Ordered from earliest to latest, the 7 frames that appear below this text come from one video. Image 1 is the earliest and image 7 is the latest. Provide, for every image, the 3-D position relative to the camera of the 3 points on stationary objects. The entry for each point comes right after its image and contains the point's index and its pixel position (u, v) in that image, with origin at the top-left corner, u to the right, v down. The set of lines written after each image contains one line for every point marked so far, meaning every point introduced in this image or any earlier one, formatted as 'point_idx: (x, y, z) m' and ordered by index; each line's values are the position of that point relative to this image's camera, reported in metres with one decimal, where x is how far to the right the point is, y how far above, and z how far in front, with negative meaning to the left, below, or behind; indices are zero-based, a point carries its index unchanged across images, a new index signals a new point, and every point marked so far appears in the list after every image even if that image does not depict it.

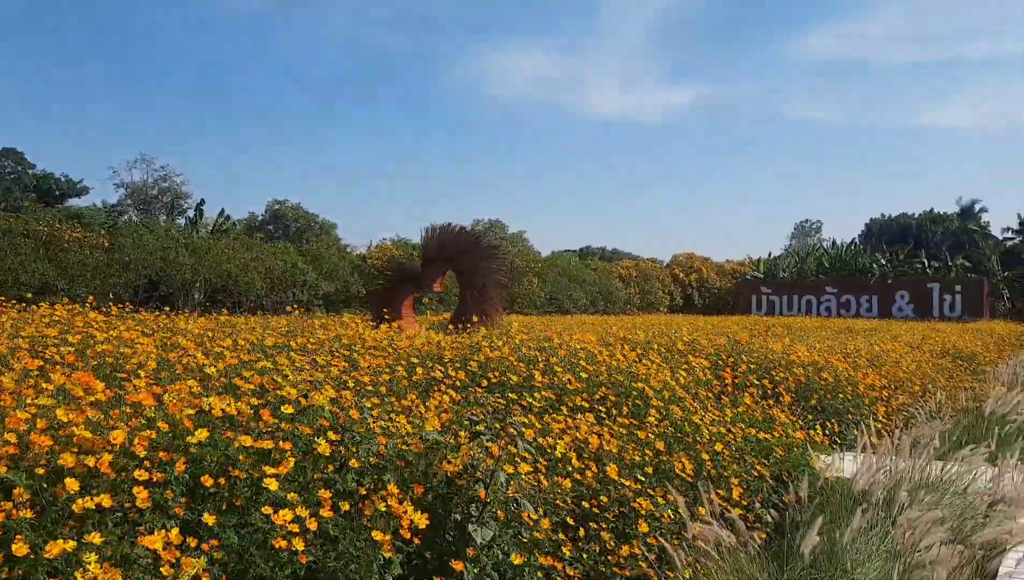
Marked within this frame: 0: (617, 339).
0: (+0.9, -0.4, +7.3) m
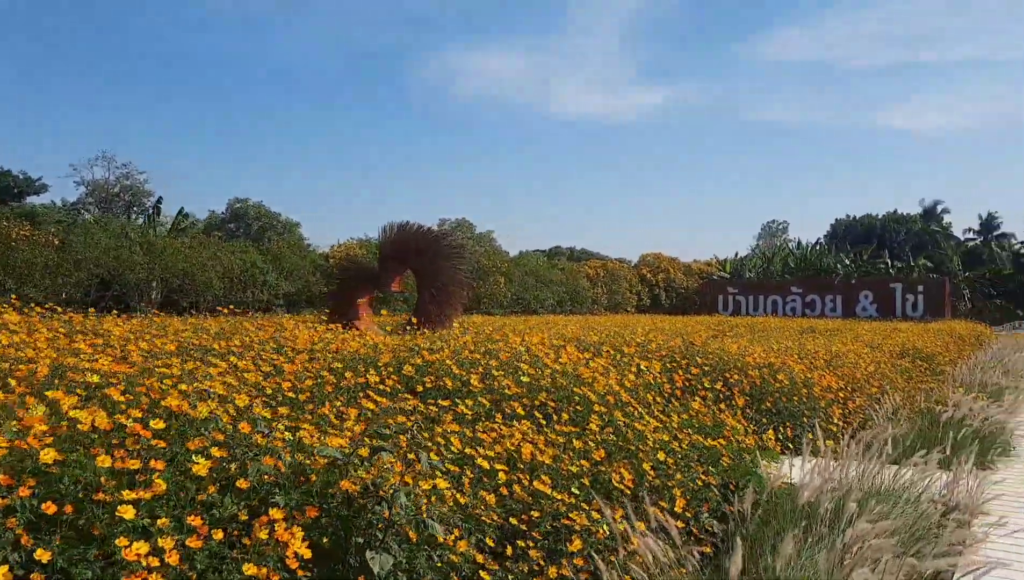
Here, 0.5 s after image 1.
0: (+0.5, -0.4, +7.1) m
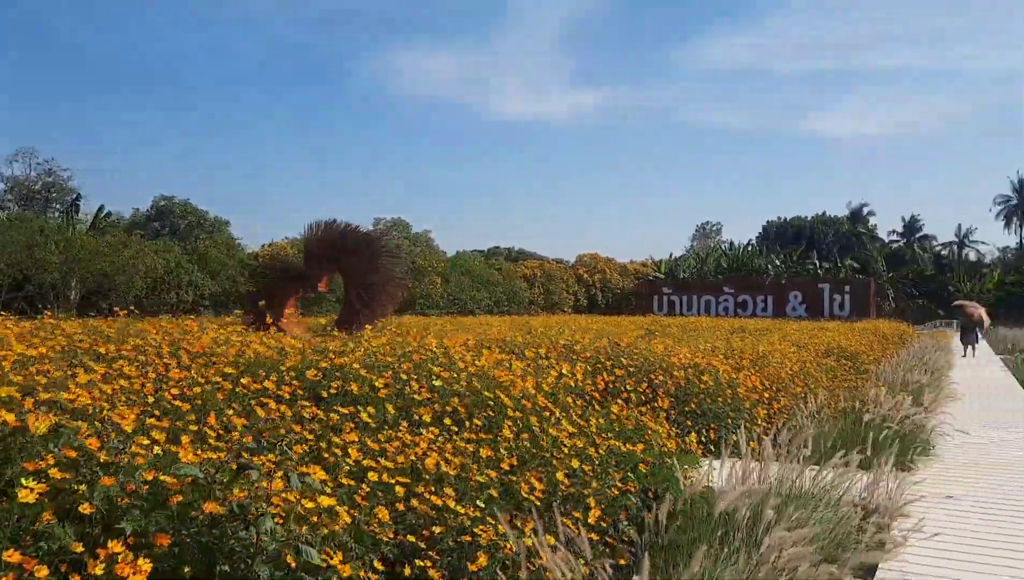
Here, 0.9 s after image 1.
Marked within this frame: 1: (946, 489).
0: (-0.1, -0.4, +6.9) m
1: (+2.4, -1.1, +4.8) m
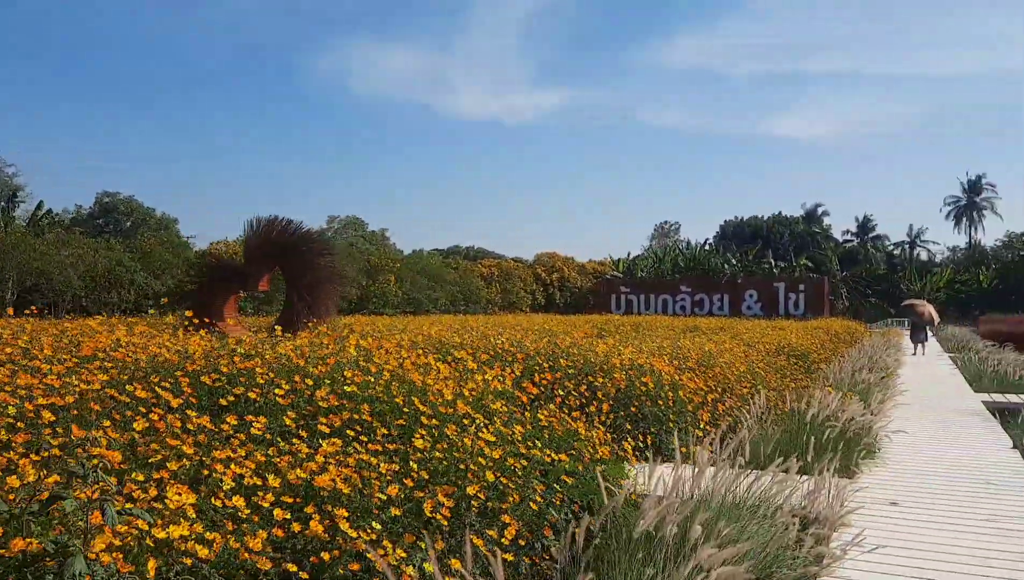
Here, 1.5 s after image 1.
0: (-0.6, -0.4, +6.6) m
1: (+2.0, -1.1, +4.6) m
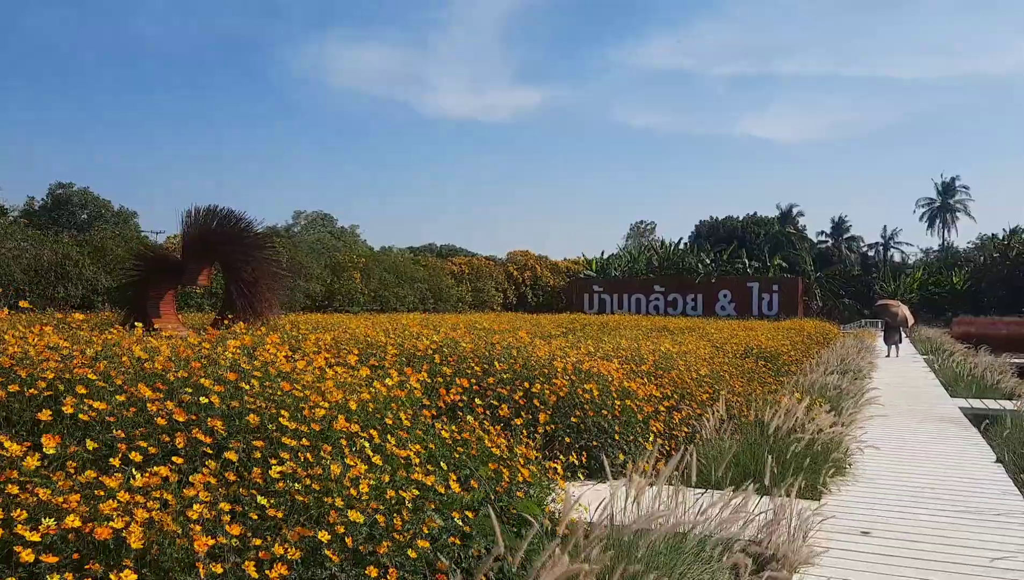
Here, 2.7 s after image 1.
0: (-1.0, -0.3, +5.9) m
1: (+1.6, -1.1, +4.0) m
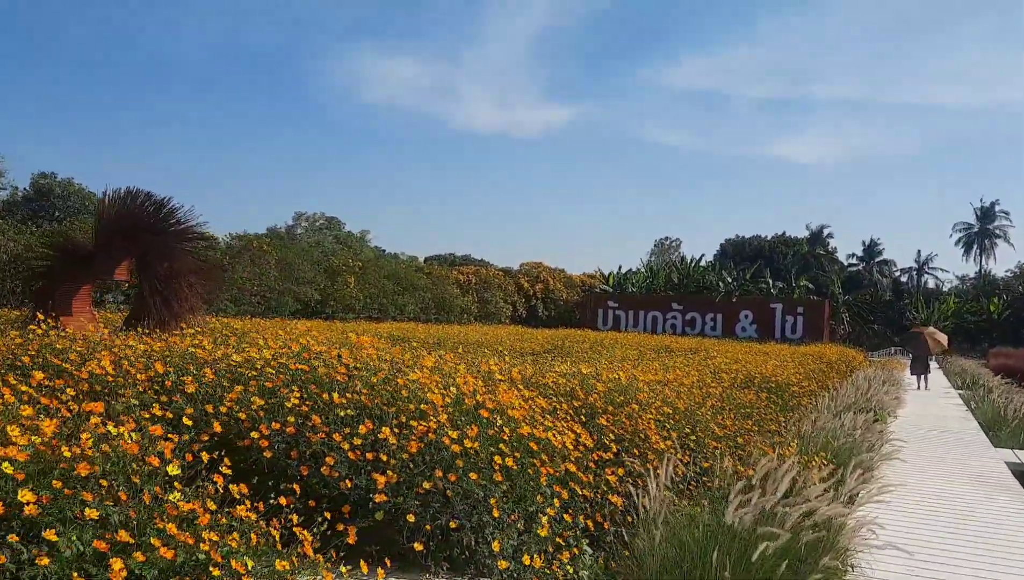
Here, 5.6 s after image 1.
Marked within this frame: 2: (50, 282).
0: (-1.6, -0.3, +4.4) m
1: (+1.0, -1.1, +2.4) m
2: (-4.5, +0.1, +7.6) m
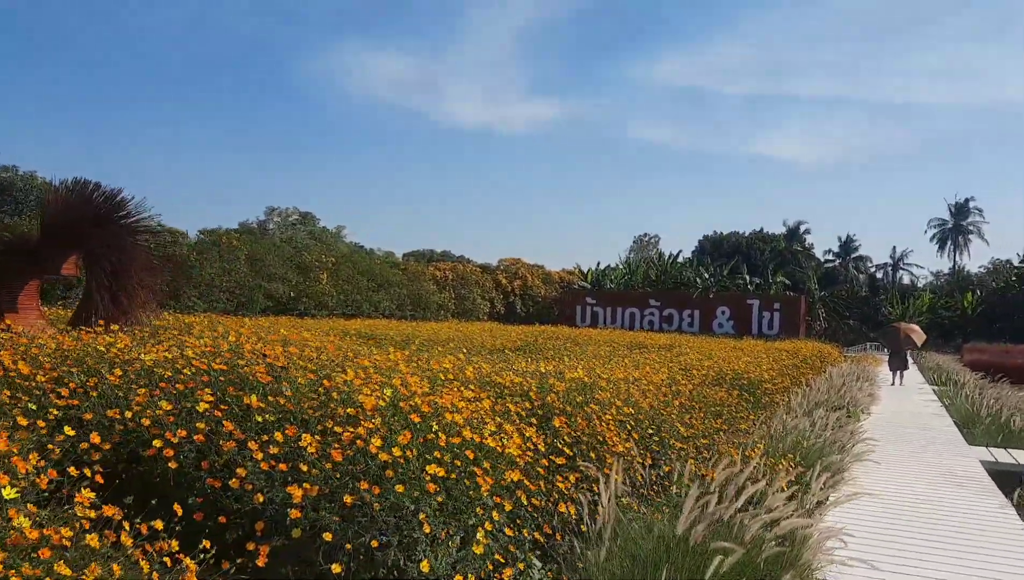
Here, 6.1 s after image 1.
0: (-1.9, -0.3, +4.1) m
1: (+0.8, -1.1, +2.1) m
2: (-4.8, +0.2, +7.2) m
